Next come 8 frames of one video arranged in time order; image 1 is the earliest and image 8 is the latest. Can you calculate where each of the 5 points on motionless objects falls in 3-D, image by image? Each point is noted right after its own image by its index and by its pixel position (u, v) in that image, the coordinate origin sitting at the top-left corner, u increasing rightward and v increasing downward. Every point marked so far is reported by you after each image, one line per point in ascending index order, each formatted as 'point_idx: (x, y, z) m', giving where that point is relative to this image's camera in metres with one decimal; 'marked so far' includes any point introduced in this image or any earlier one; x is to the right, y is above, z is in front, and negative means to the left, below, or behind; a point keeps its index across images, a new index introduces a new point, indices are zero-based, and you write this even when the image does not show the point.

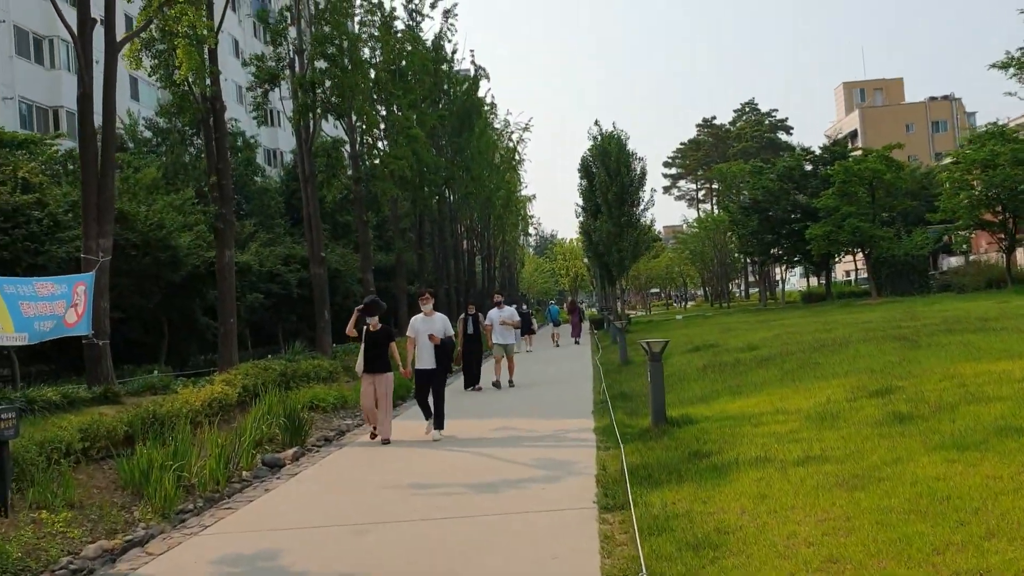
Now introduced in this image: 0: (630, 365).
0: (+2.1, -1.4, +17.5) m
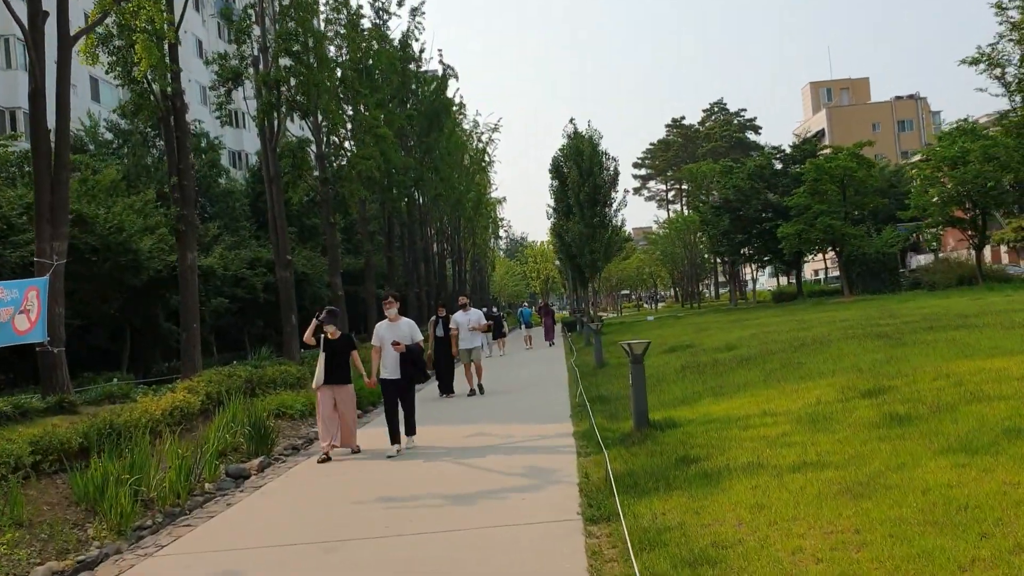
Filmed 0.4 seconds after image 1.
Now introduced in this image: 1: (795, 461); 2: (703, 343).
0: (+1.6, -1.4, +17.1) m
1: (+1.9, -1.1, +6.4) m
2: (+3.5, -1.0, +18.0) m
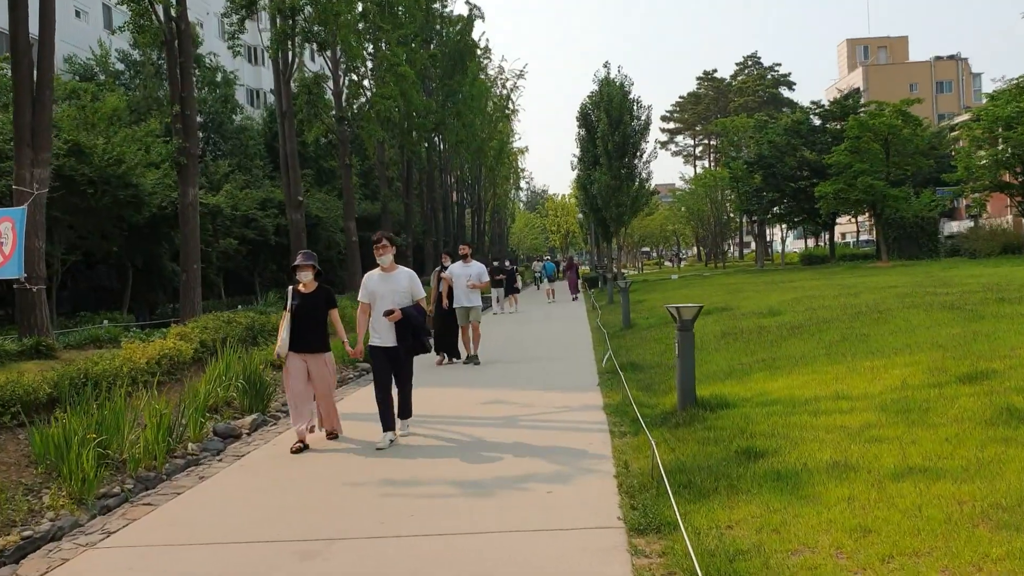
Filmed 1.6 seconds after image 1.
0: (+2.0, -0.6, +15.8) m
1: (+2.0, -0.9, +5.1) m
2: (+3.9, -0.3, +16.7) m
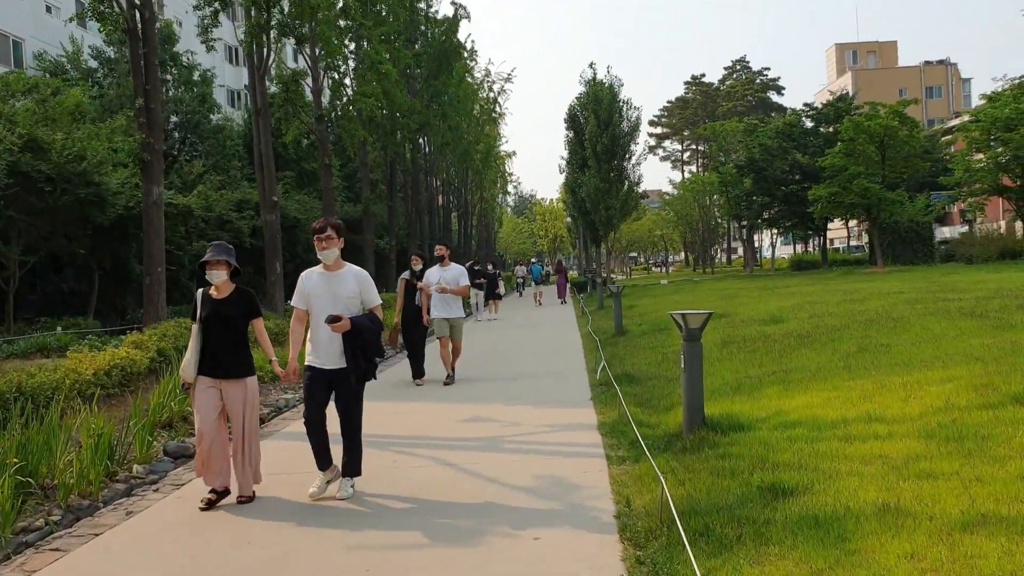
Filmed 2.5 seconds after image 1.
0: (+1.7, -0.7, +14.9) m
1: (+1.9, -0.9, +4.1) m
2: (+3.6, -0.4, +15.8) m
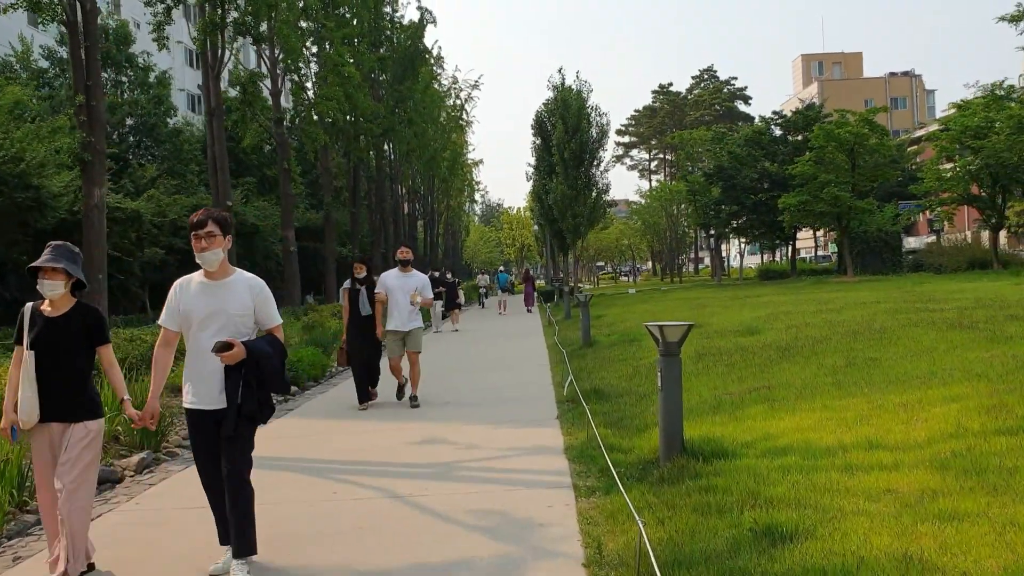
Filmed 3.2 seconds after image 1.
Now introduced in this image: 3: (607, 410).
0: (+1.2, -0.9, +14.2) m
1: (+1.7, -1.0, +3.4) m
2: (+3.0, -0.6, +15.1) m
3: (+0.8, -1.0, +8.3) m
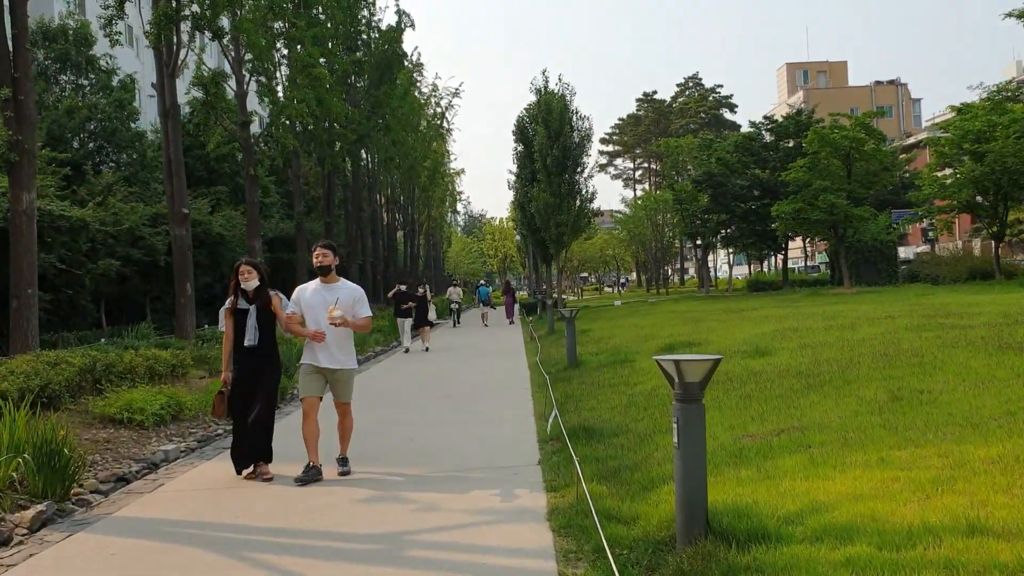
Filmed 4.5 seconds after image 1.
0: (+0.9, -1.0, +12.7) m
1: (+1.6, -1.0, +1.9) m
2: (+2.7, -0.8, +13.6) m
3: (+0.6, -1.1, +6.8) m
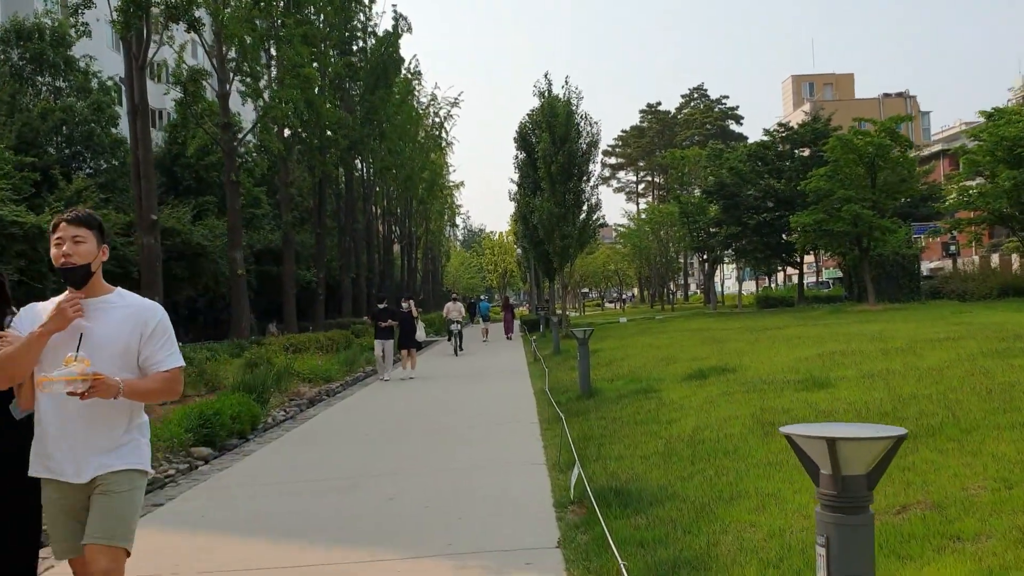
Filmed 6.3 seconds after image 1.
0: (+1.0, -1.2, +10.8) m
1: (+1.7, -1.1, 0.0) m
2: (+2.8, -1.0, +11.8) m
3: (+0.7, -1.2, +4.9) m
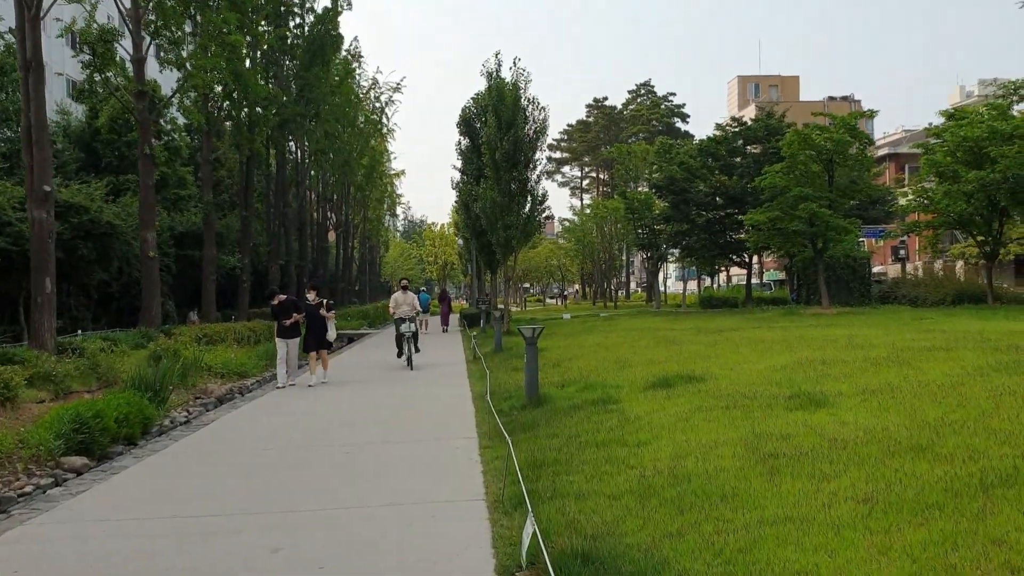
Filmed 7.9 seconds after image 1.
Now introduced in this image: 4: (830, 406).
0: (+0.3, -1.1, +9.2) m
1: (+1.7, -1.1, -1.5) m
2: (+2.1, -0.9, +10.3) m
3: (+0.4, -1.2, +3.3) m
4: (+2.4, -0.9, +7.4) m
